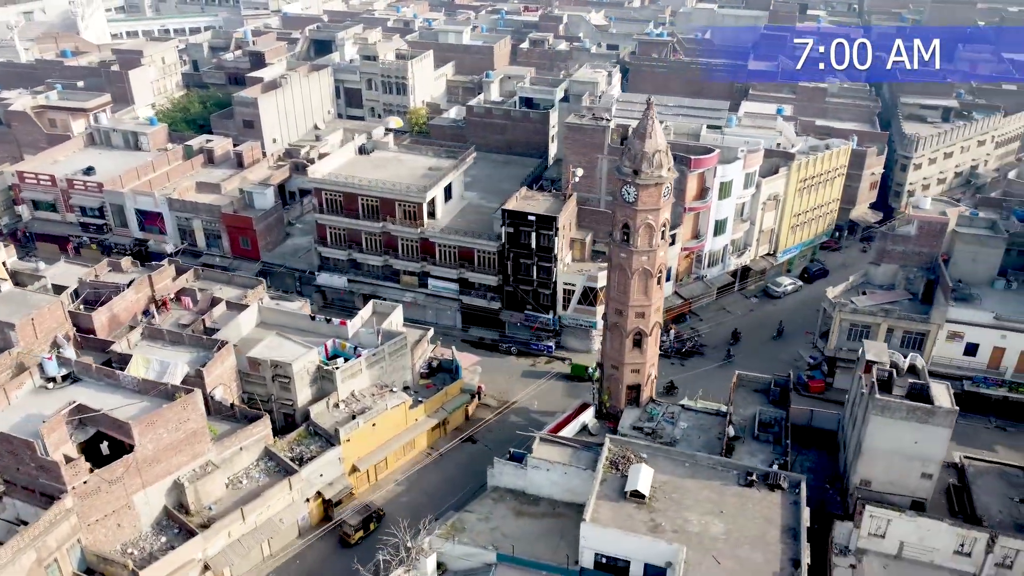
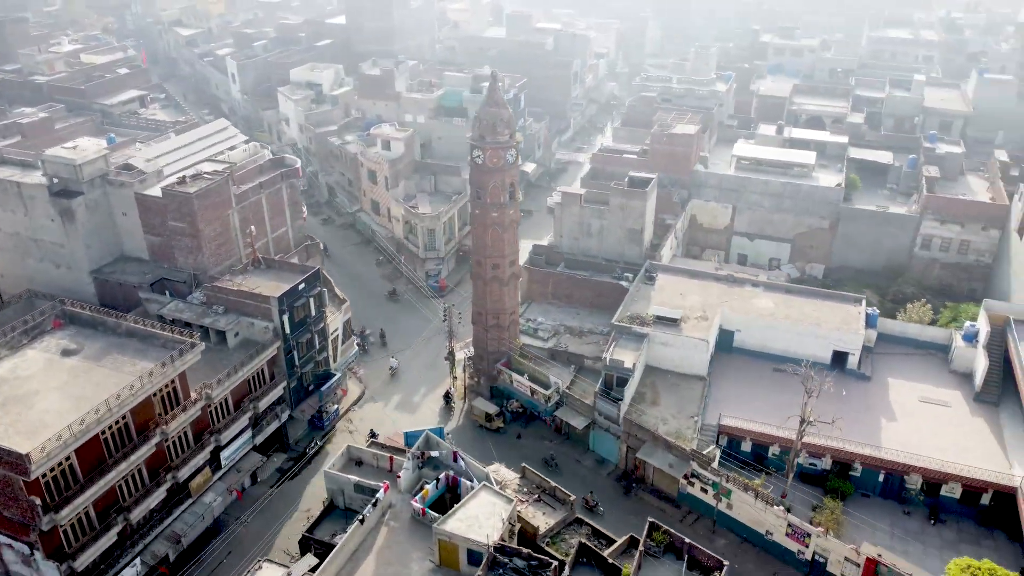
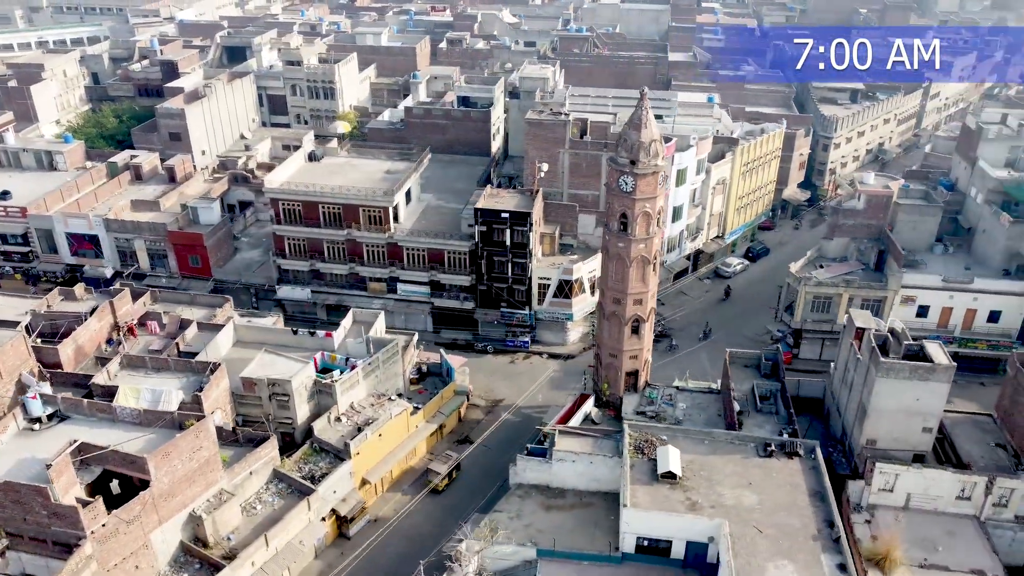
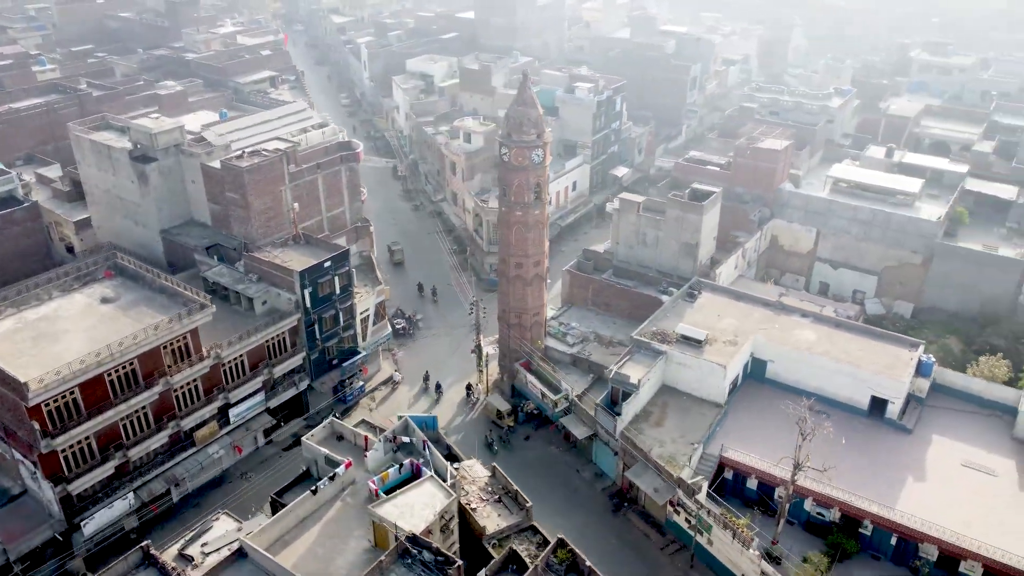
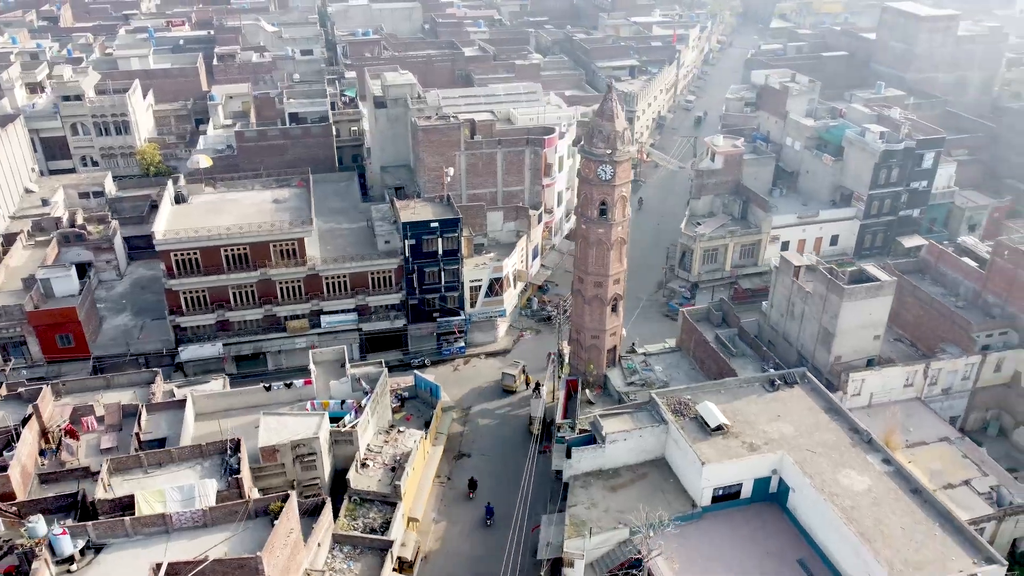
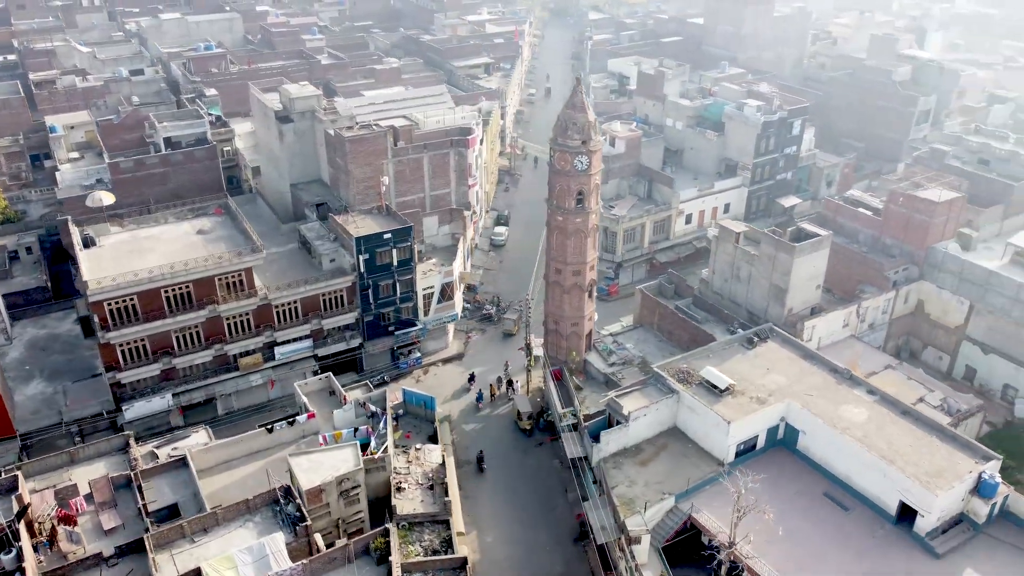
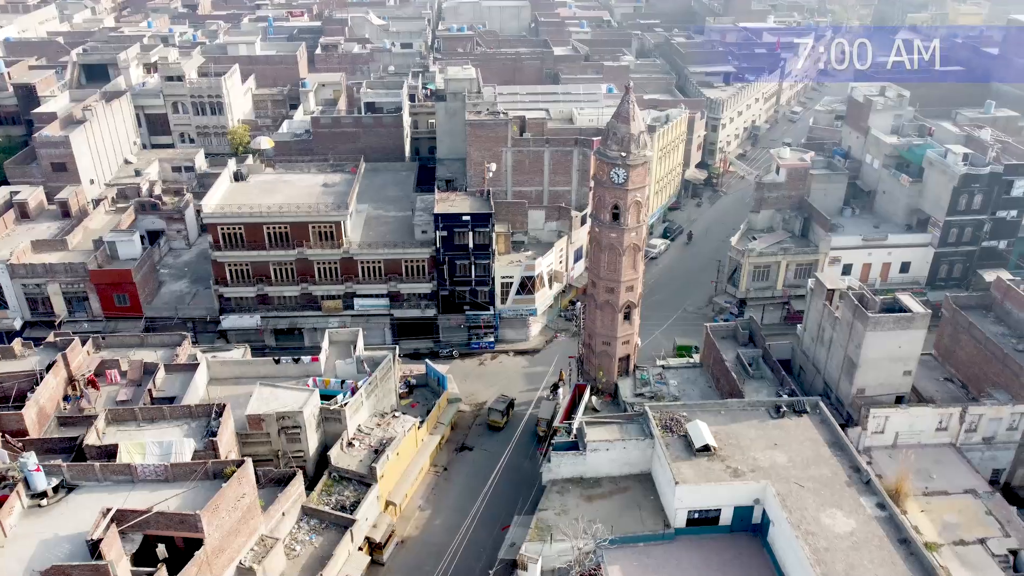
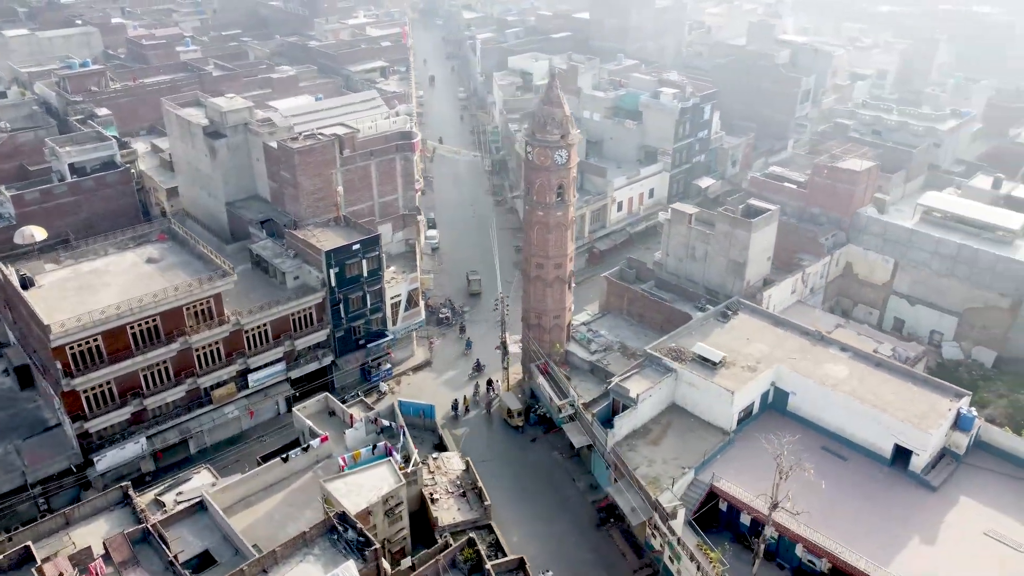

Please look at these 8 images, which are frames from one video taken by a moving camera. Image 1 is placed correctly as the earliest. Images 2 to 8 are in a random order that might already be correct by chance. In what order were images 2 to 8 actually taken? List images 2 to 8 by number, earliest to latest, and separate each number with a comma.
3, 7, 5, 6, 8, 4, 2
